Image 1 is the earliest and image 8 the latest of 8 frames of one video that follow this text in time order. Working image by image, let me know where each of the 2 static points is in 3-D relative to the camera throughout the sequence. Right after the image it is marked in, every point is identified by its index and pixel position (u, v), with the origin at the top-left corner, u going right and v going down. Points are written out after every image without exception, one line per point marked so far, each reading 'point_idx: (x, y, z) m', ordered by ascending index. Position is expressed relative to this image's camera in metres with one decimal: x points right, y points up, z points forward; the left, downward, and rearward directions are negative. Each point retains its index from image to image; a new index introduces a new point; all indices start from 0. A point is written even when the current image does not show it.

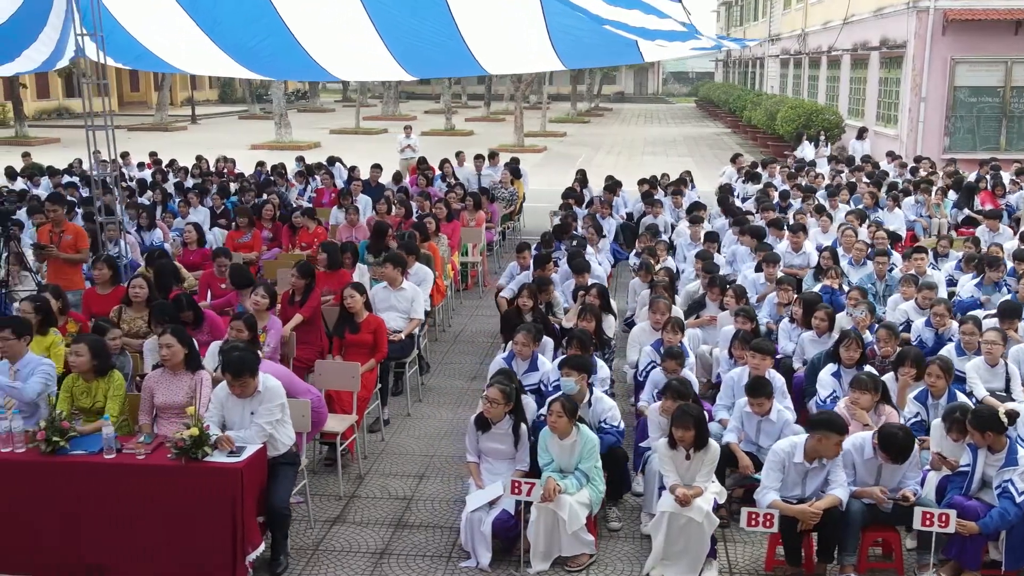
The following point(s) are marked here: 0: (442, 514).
0: (-0.3, -1.1, +5.0) m
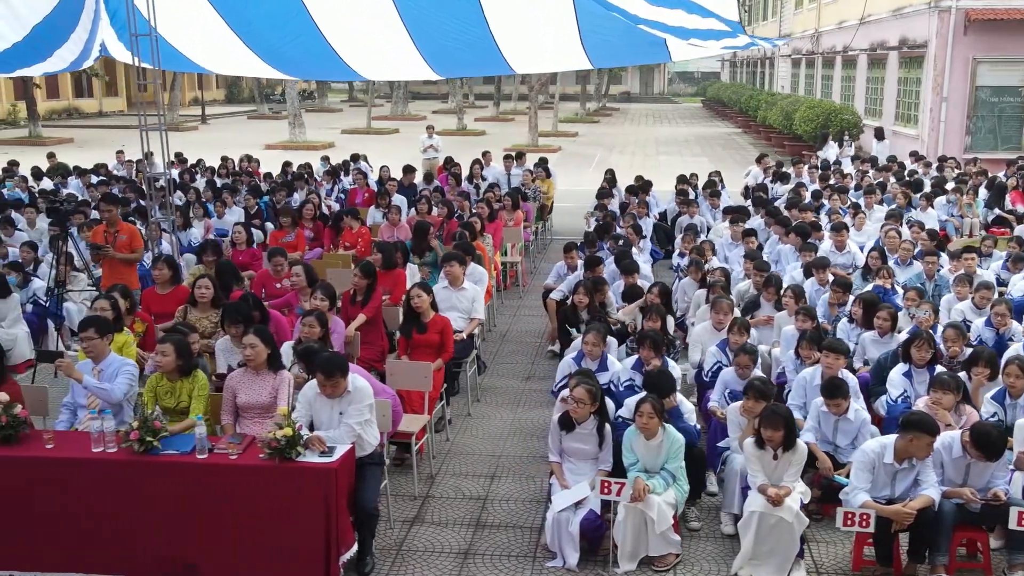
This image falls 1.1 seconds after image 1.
0: (0.0, -1.1, +5.0) m
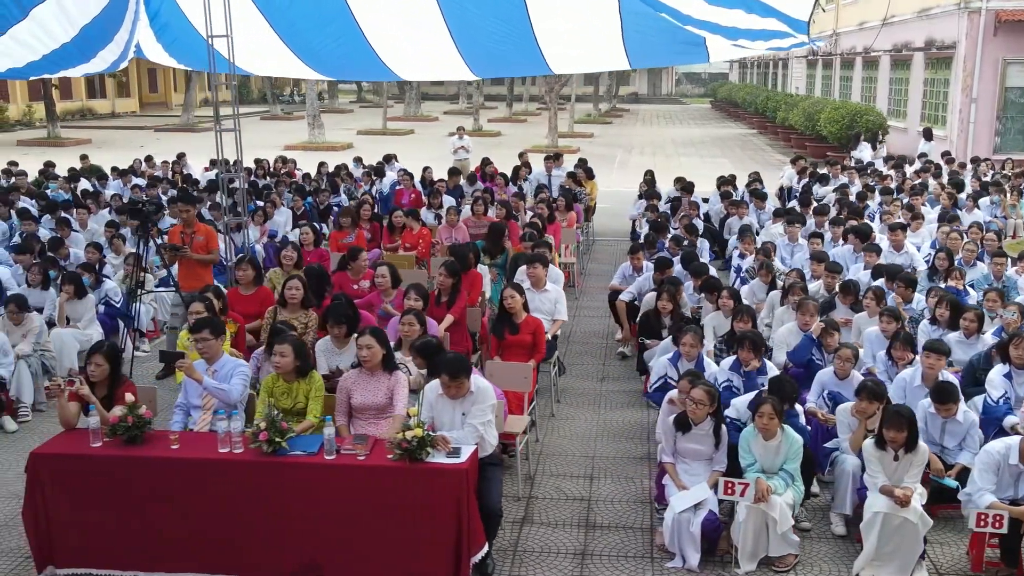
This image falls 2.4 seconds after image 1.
0: (+0.6, -1.1, +5.0) m
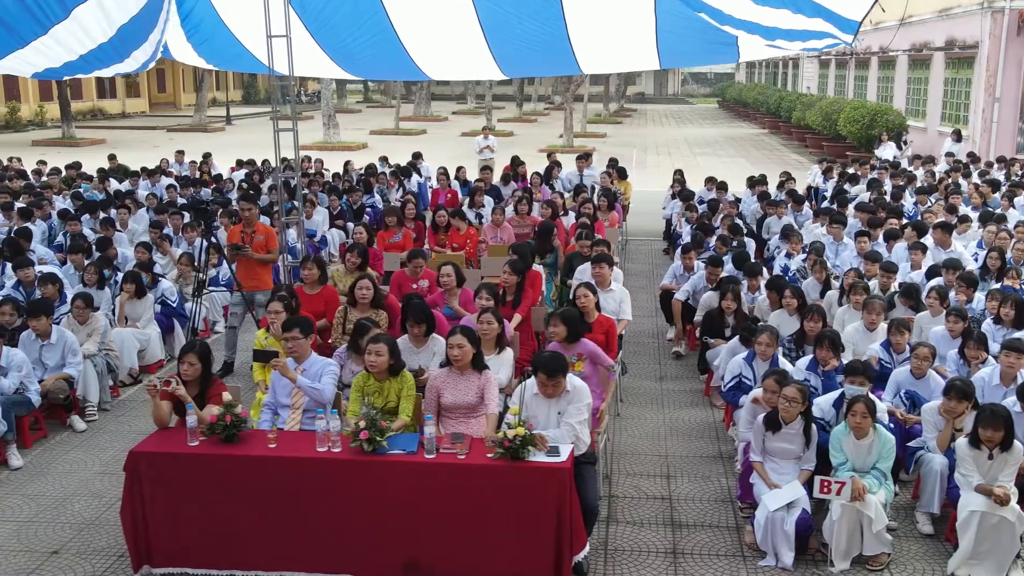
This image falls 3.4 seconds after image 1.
0: (+1.0, -1.1, +5.0) m
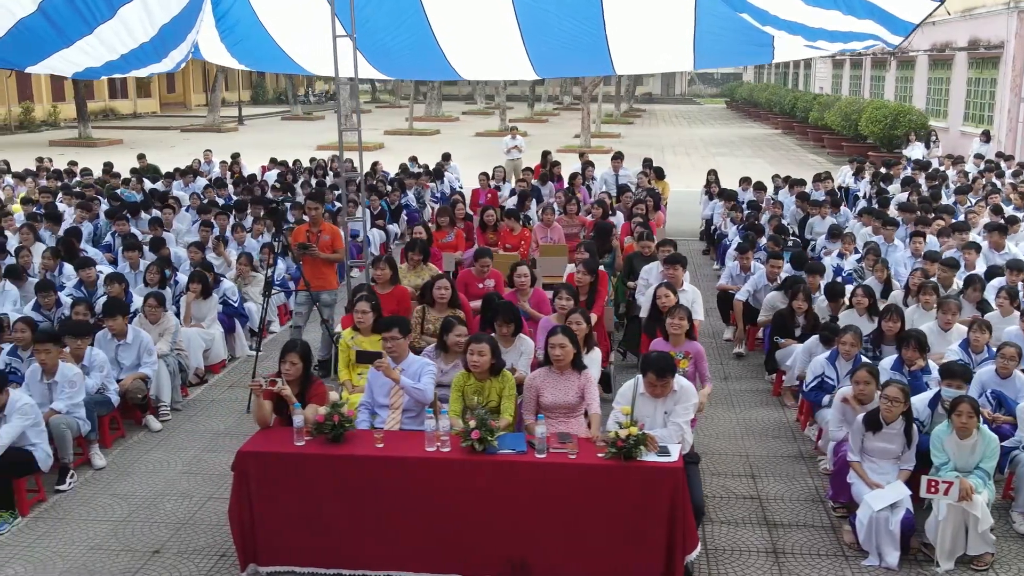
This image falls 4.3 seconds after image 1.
0: (+1.4, -1.1, +5.0) m
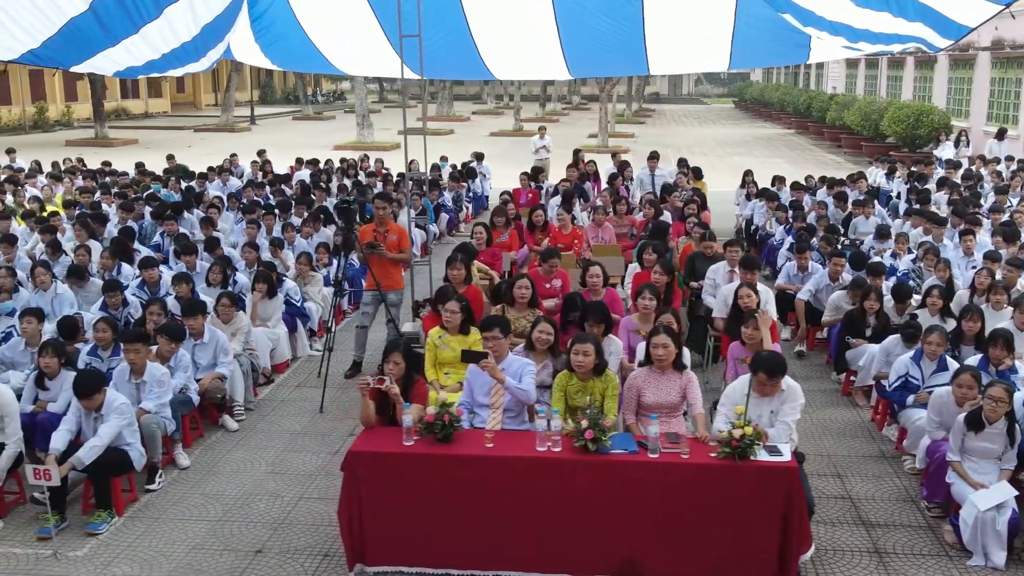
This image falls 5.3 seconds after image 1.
0: (+1.9, -1.1, +5.0) m
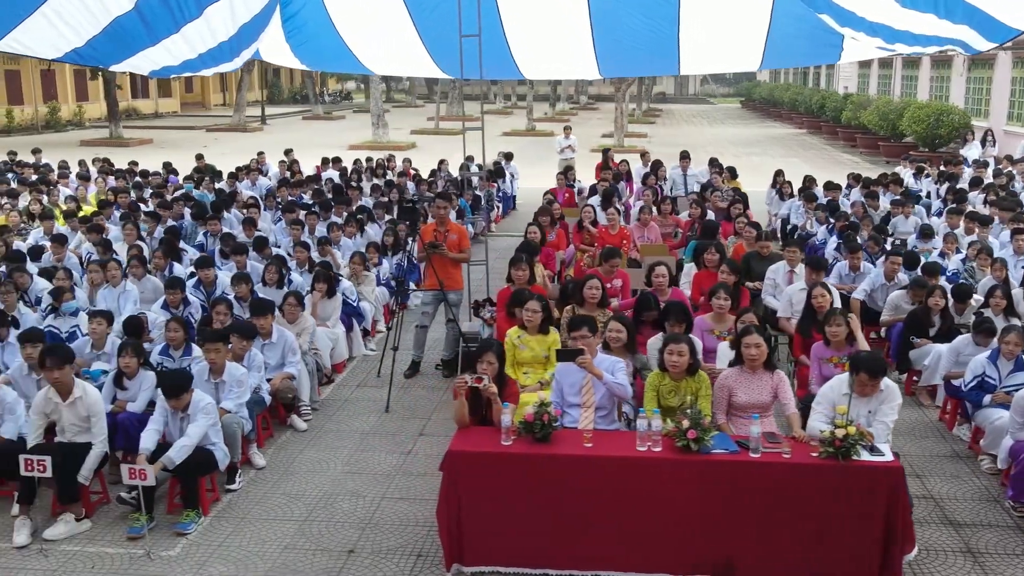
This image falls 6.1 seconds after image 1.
0: (+2.3, -1.1, +5.0) m
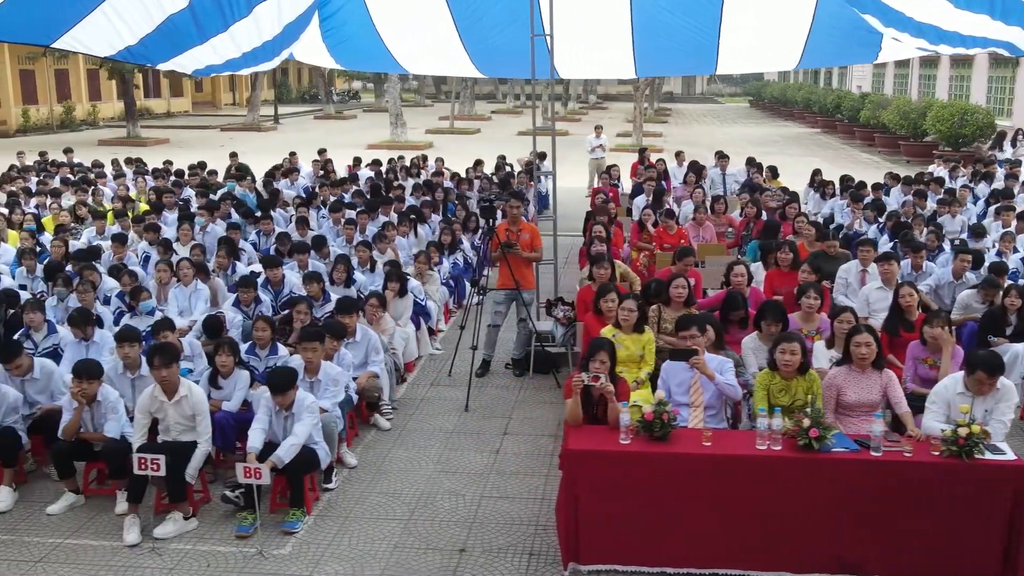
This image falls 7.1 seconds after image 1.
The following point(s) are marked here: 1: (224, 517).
0: (+2.8, -1.1, +5.0) m
1: (-1.4, -1.1, +4.9) m
